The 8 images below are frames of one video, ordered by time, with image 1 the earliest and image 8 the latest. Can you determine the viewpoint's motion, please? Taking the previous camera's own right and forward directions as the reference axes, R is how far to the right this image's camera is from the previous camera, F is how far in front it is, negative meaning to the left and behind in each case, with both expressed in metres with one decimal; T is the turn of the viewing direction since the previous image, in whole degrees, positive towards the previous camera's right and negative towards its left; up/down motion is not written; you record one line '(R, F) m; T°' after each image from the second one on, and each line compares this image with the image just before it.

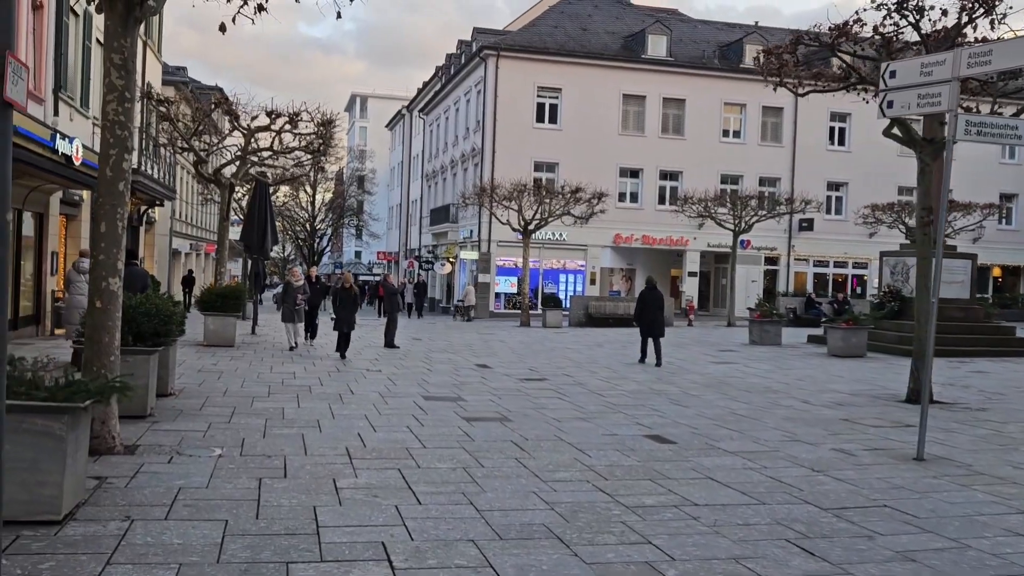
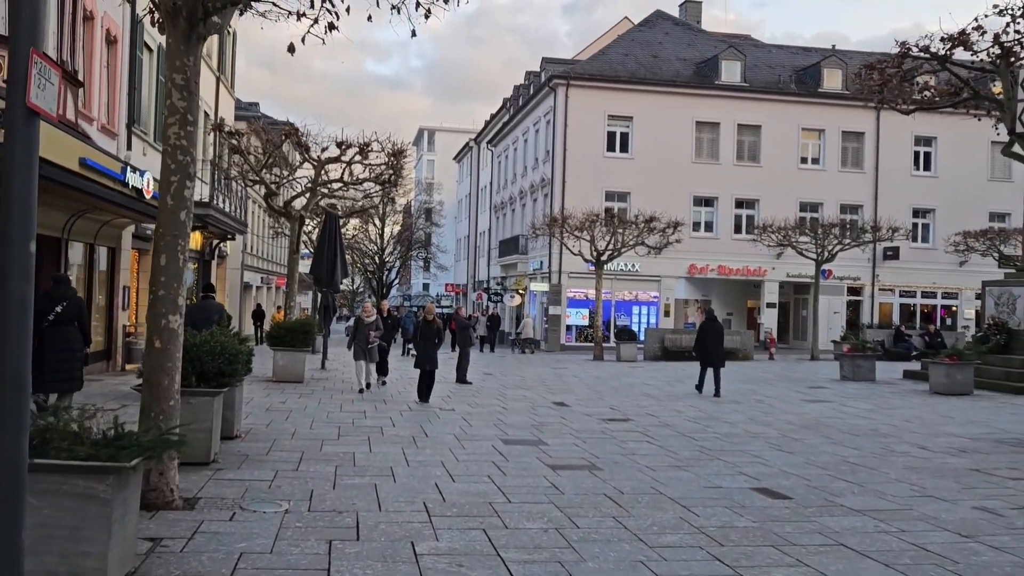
(-0.2, +0.8) m; -4°
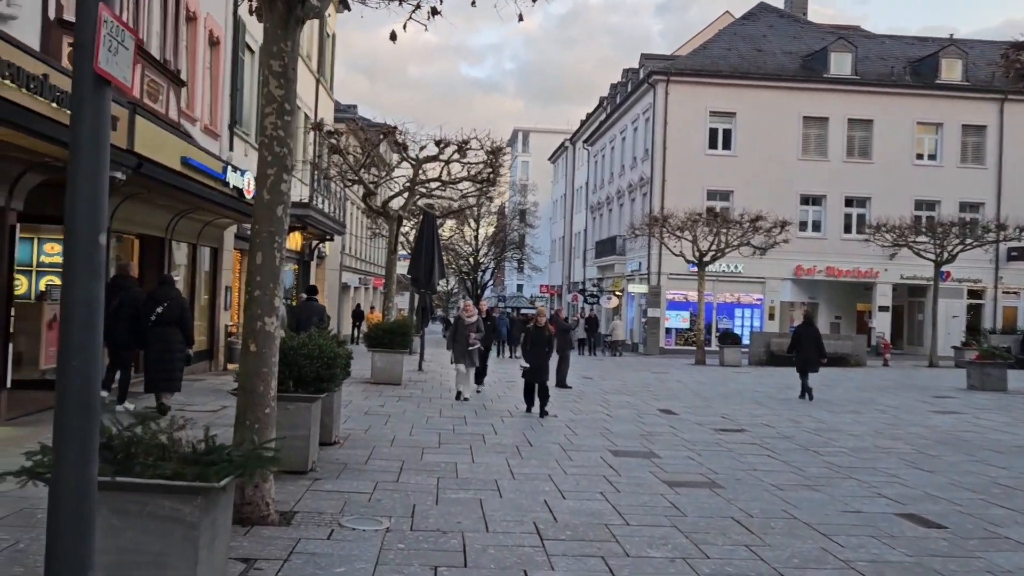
(-0.2, +0.6) m; -6°
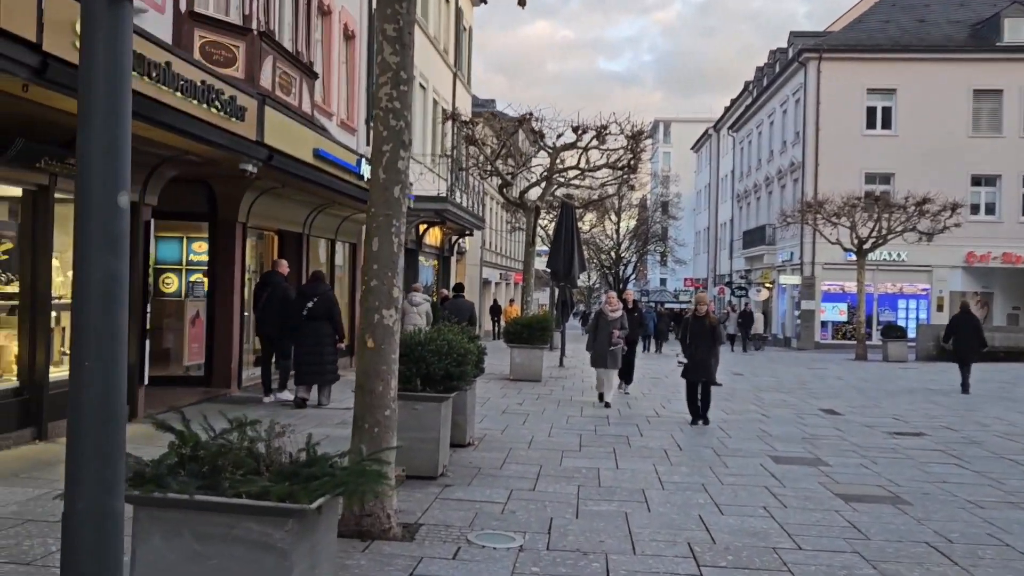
(0.0, +0.8) m; -9°
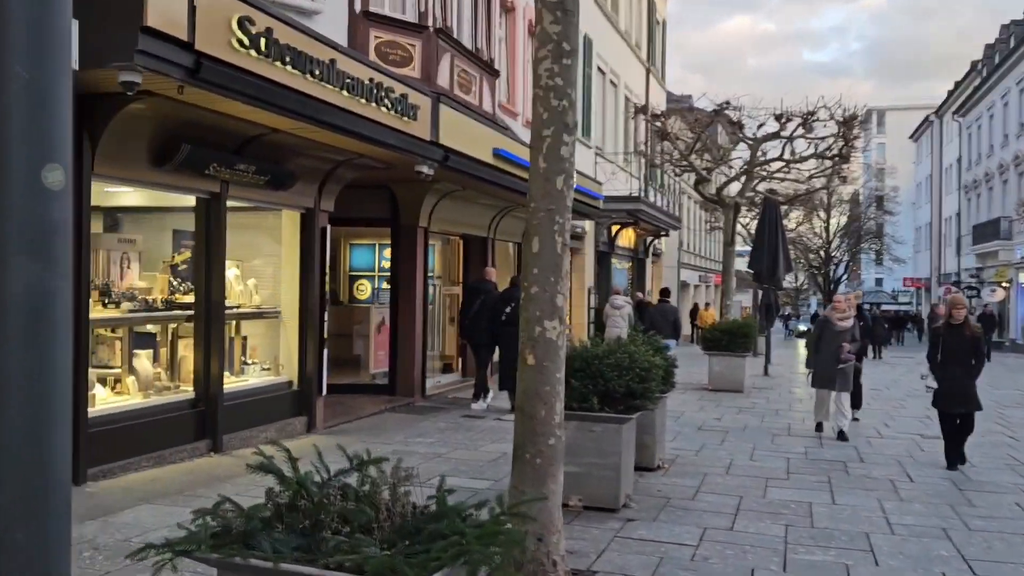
(+0.1, +0.9) m; -12°
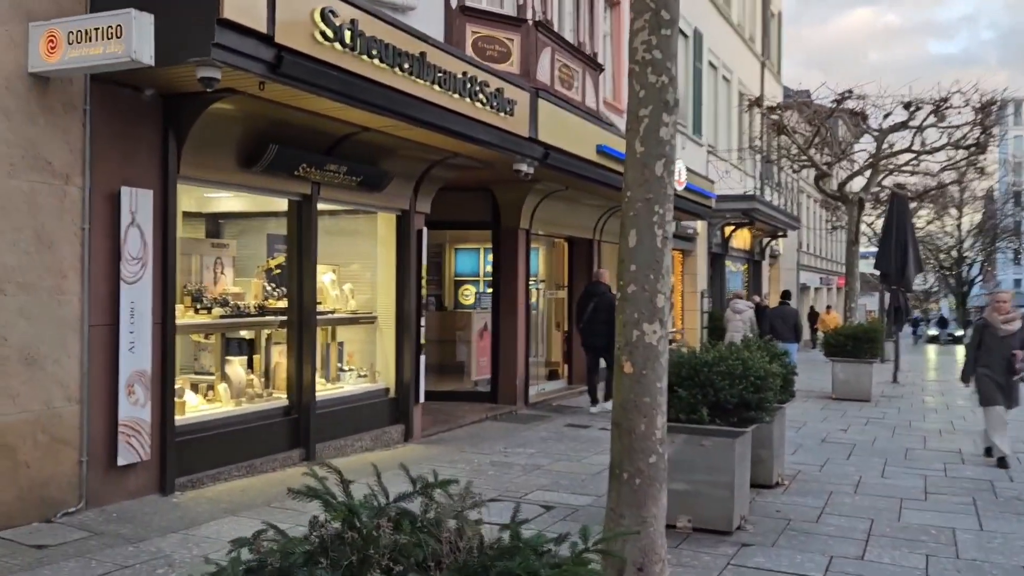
(+0.1, +0.5) m; -7°
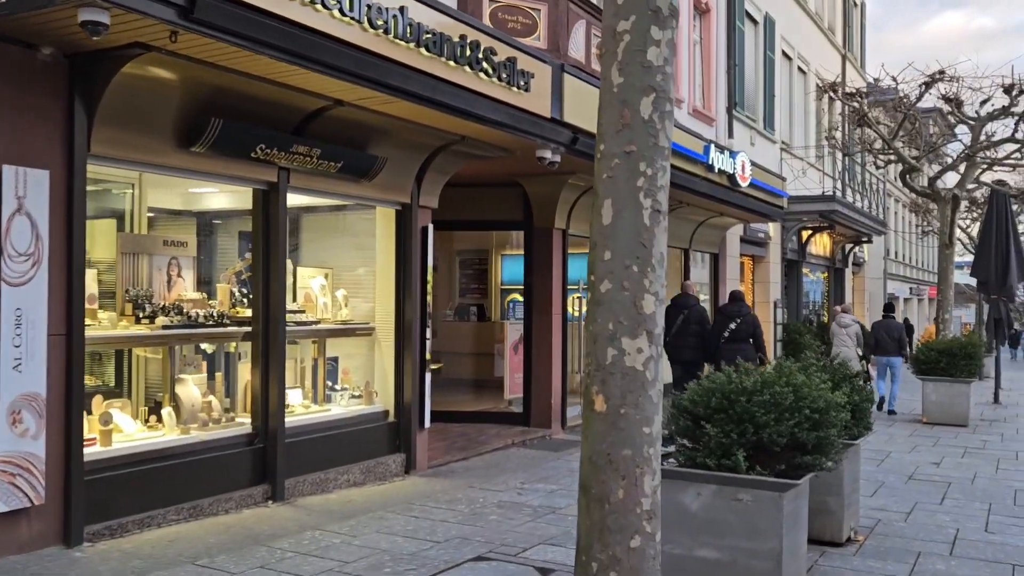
(+0.5, +1.4) m; -5°
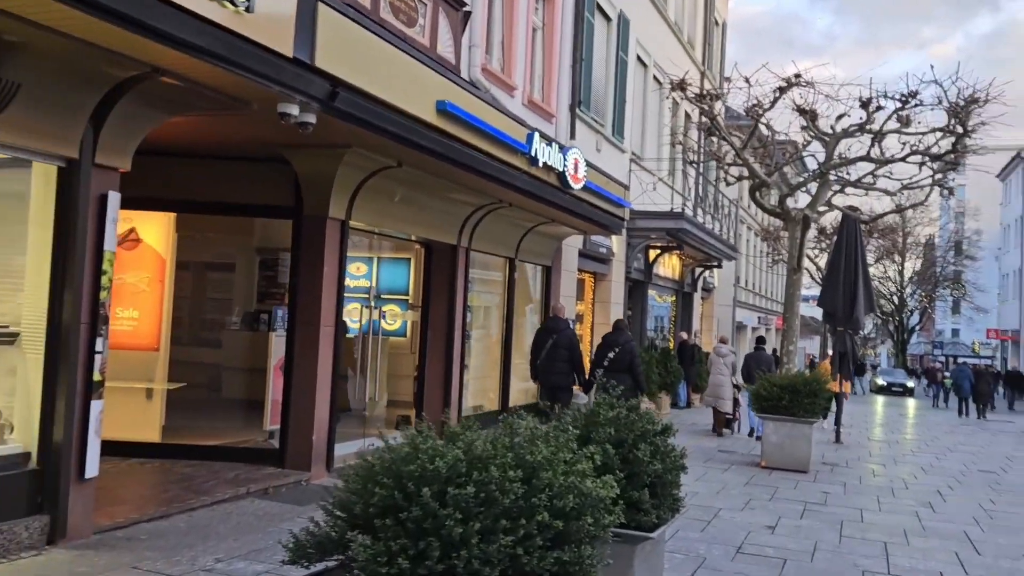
(+1.0, +2.1) m; +8°
